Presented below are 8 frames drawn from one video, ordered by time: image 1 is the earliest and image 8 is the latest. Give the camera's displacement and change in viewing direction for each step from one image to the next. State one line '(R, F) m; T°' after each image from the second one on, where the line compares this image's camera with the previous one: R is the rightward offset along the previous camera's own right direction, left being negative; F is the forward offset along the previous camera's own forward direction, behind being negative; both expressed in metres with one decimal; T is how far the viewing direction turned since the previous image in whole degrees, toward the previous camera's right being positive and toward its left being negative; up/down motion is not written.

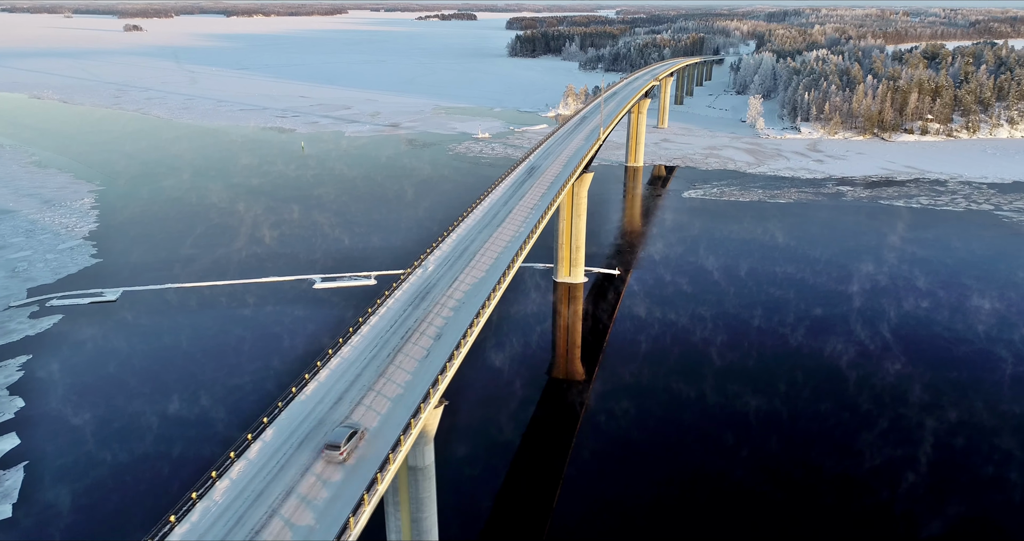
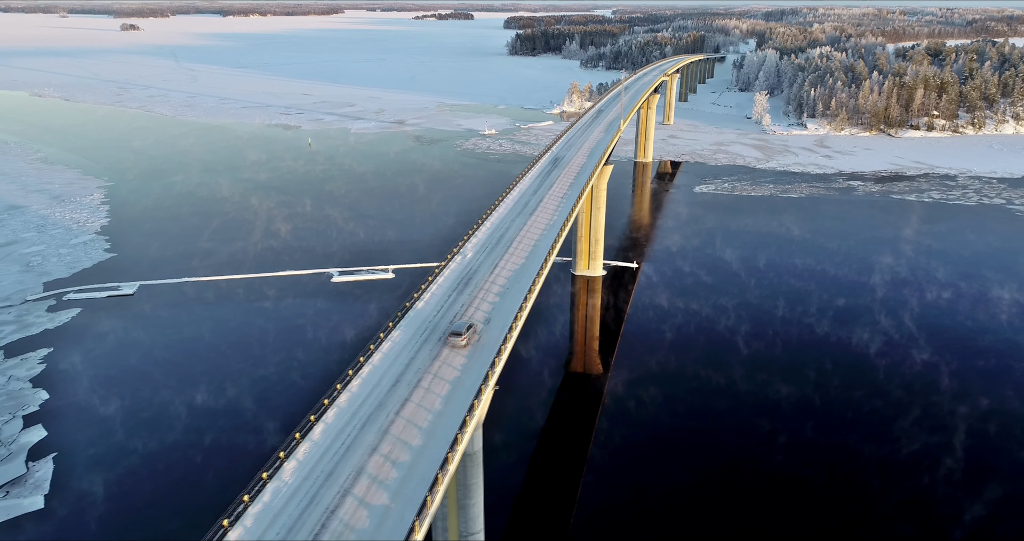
(-1.6, +0.2) m; 0°
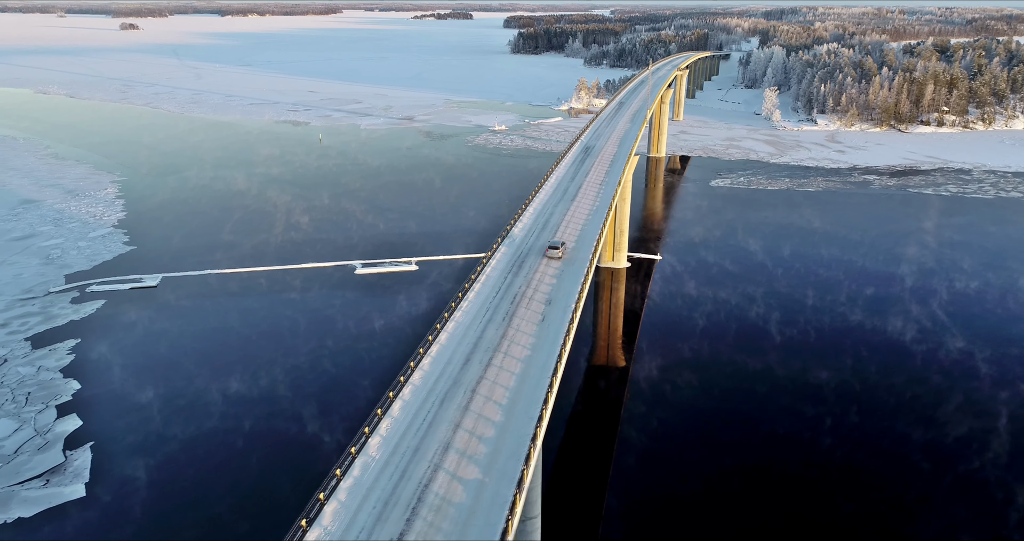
(-1.9, +0.3) m; 0°
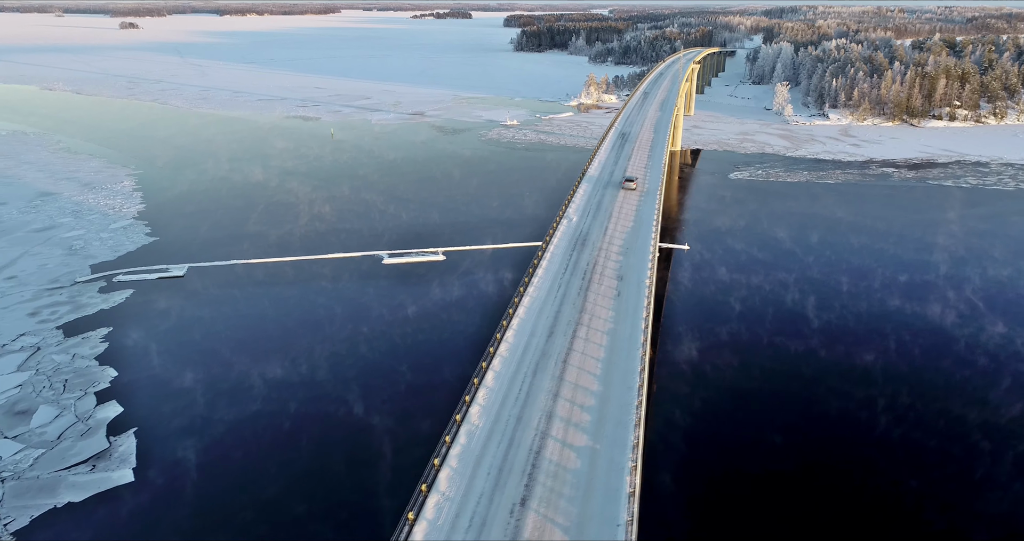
(-2.1, +0.4) m; 0°
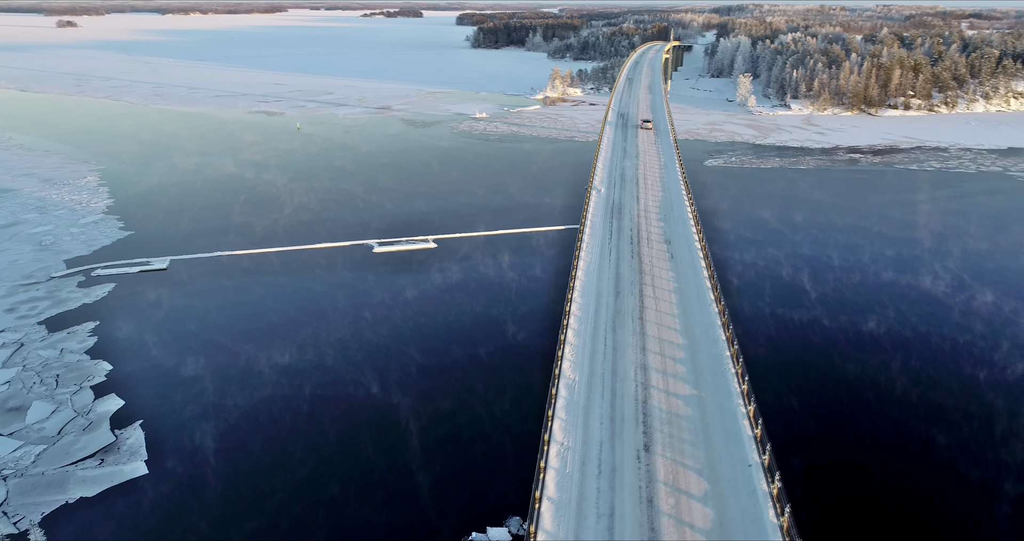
(-2.7, +0.5) m; +4°
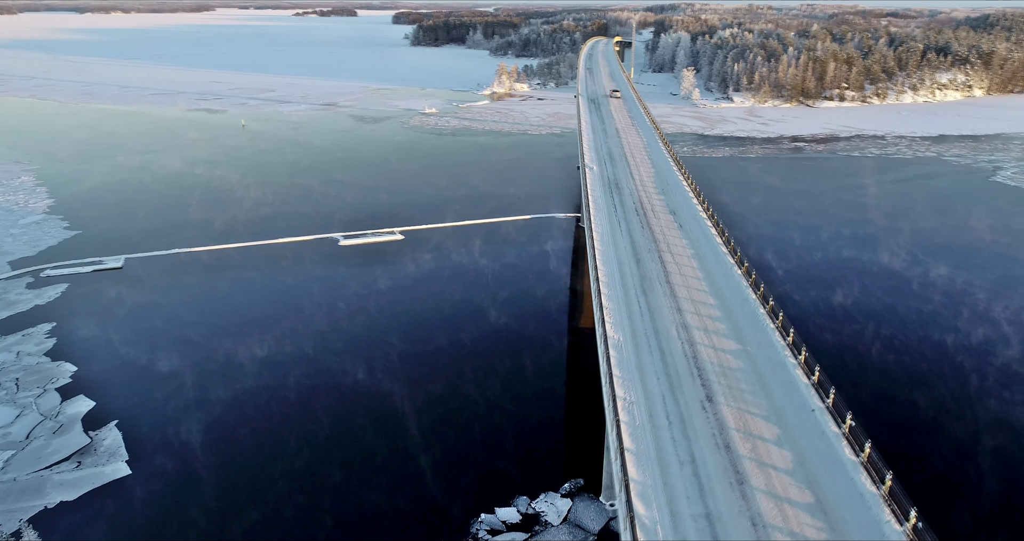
(-1.9, +0.3) m; +5°
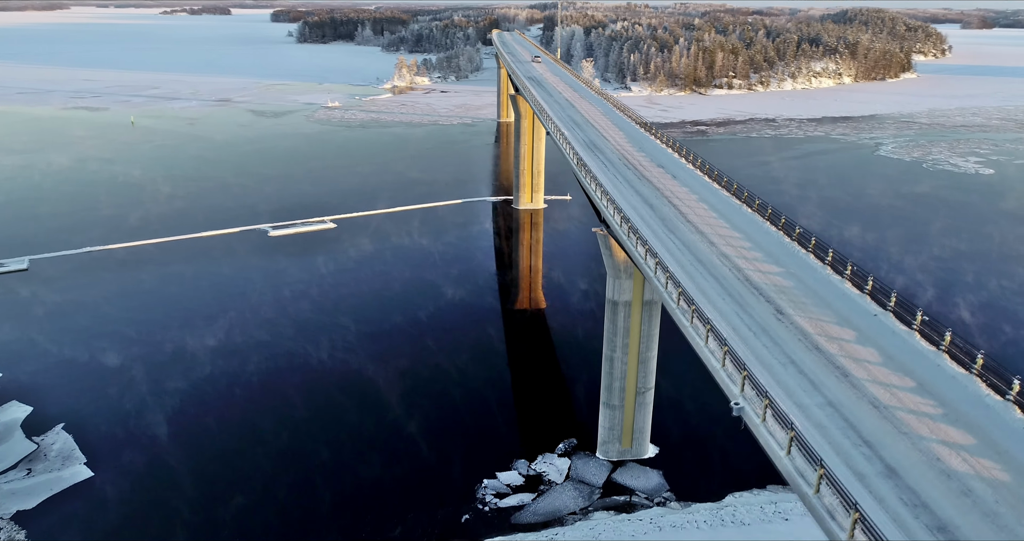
(-3.0, +0.3) m; +8°
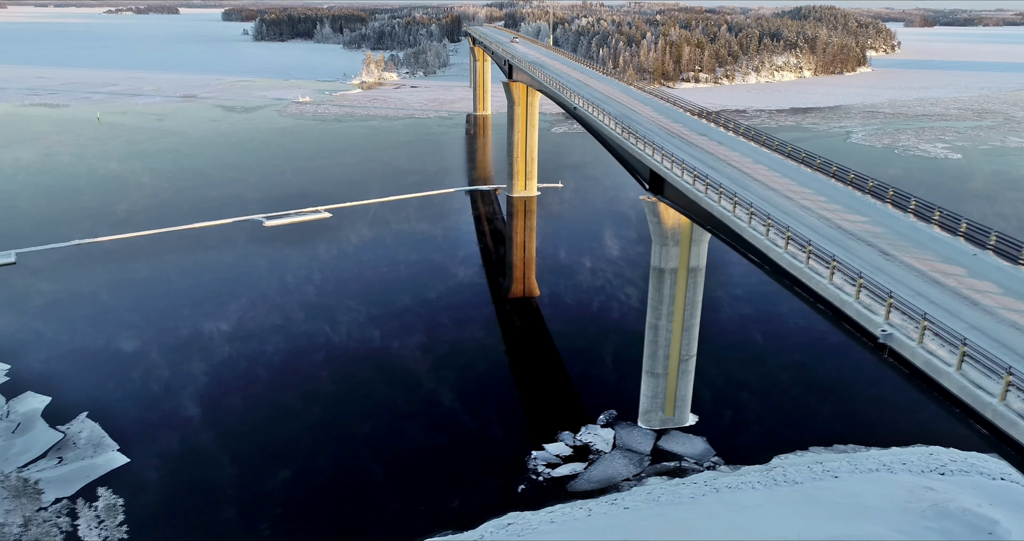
(-2.6, +0.1) m; +3°
